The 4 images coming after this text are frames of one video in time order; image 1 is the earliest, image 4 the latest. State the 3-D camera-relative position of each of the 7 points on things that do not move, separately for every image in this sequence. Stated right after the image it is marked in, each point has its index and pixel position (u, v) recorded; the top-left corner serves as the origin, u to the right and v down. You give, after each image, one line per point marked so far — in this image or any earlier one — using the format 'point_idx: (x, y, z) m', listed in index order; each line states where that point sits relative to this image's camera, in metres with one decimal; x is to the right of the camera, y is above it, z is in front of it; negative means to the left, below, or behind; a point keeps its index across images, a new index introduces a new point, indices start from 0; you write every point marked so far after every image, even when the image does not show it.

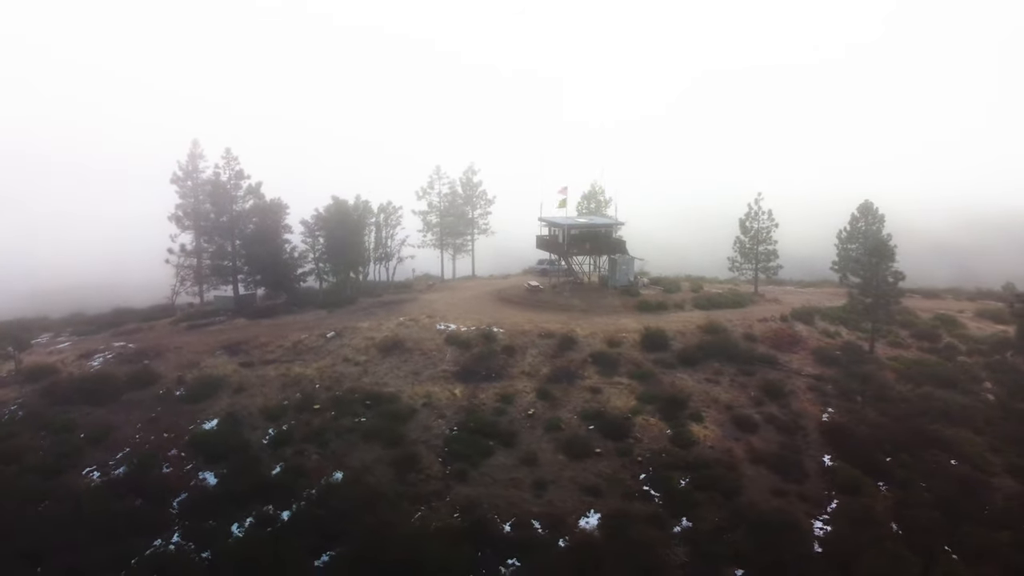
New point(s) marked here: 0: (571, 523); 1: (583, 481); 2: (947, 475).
0: (+1.7, -7.1, +17.6) m
1: (+2.3, -6.4, +19.1) m
2: (+14.2, -6.2, +19.1) m
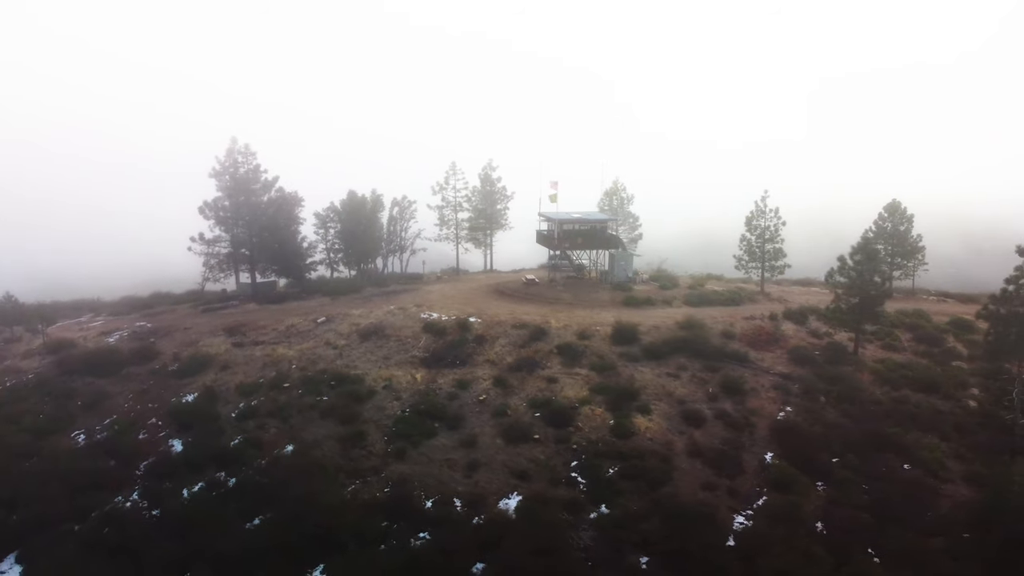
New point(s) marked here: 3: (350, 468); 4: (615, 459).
0: (-0.7, -6.6, +17.9) m
1: (+0.1, -5.9, +19.4) m
2: (+11.9, -6.0, +18.3) m
3: (-5.5, -6.1, +19.8) m
4: (+3.4, -5.7, +19.2) m
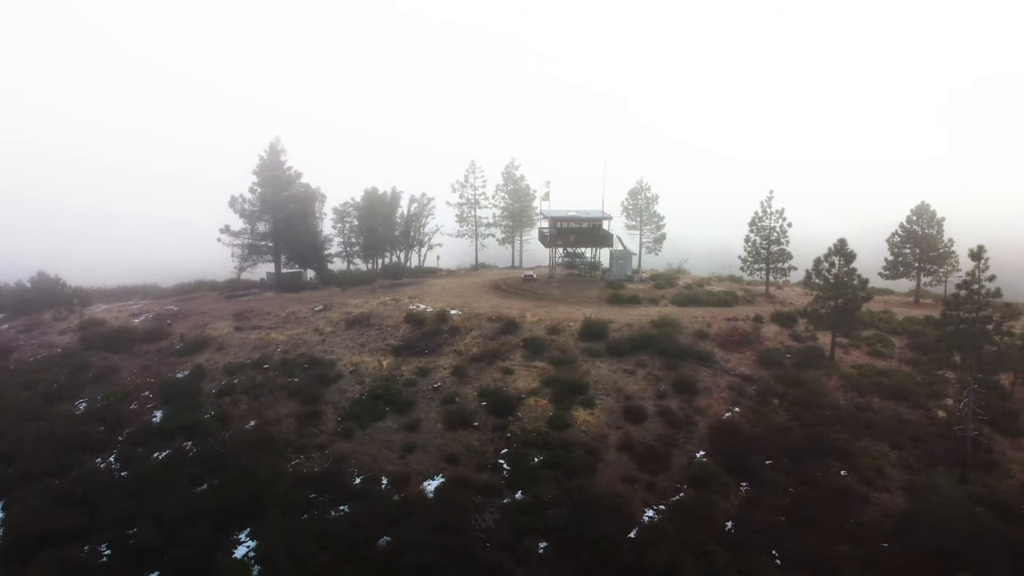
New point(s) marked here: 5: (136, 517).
0: (-3.2, -6.3, +18.7) m
1: (-2.2, -5.6, +20.1) m
2: (+9.4, -6.0, +17.8) m
3: (-7.8, -5.7, +21.1) m
4: (+1.0, -5.4, +19.6) m
5: (-11.8, -7.2, +18.3) m
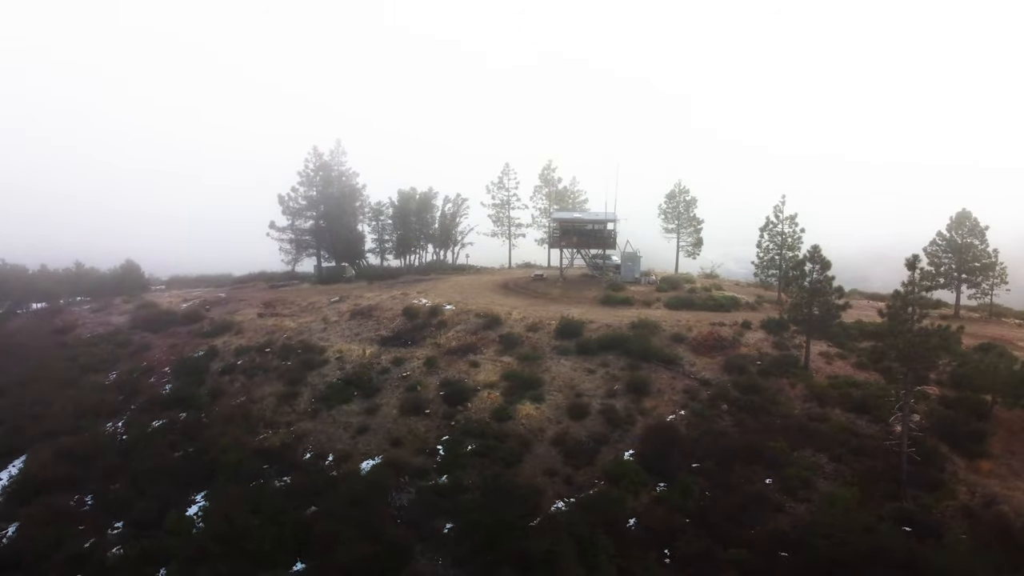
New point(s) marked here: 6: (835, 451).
0: (-5.5, -6.0, +20.3) m
1: (-4.3, -5.4, +21.6) m
2: (+6.8, -6.2, +17.7) m
3: (-9.7, -5.3, +23.4) m
4: (-1.2, -5.3, +20.7) m
5: (-14.1, -6.7, +21.1) m
6: (+10.8, -5.4, +19.3) m
